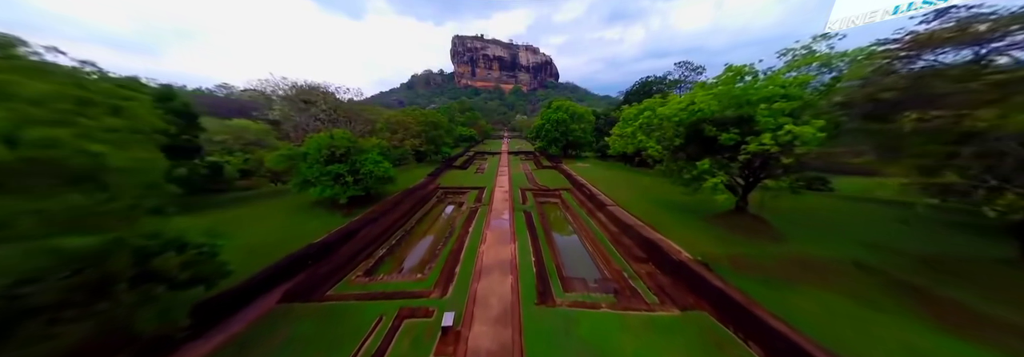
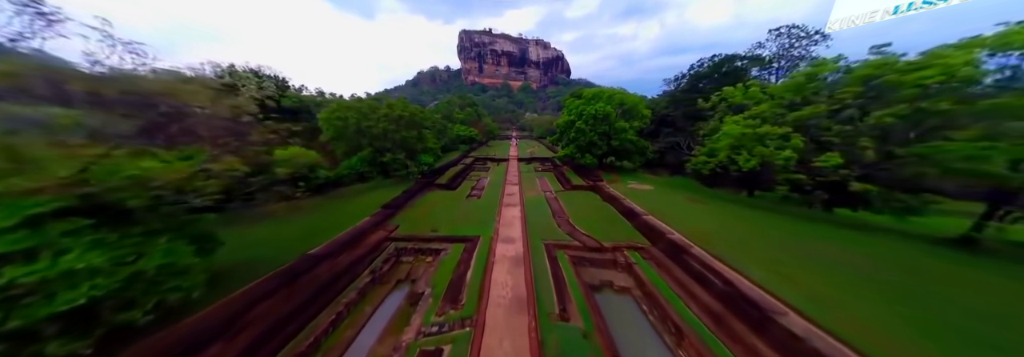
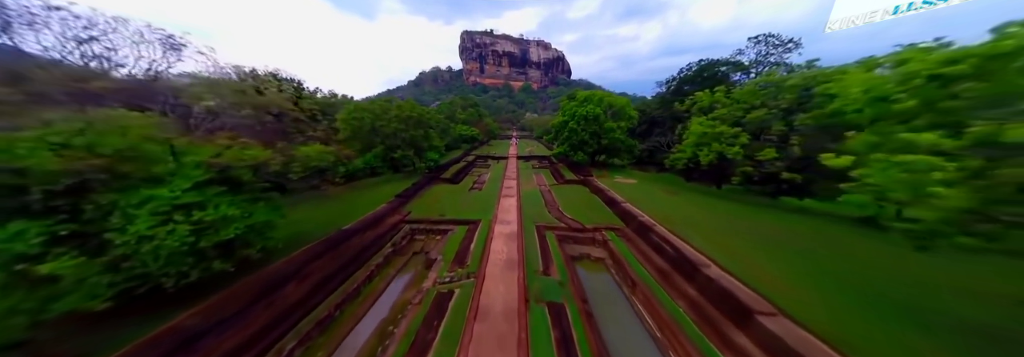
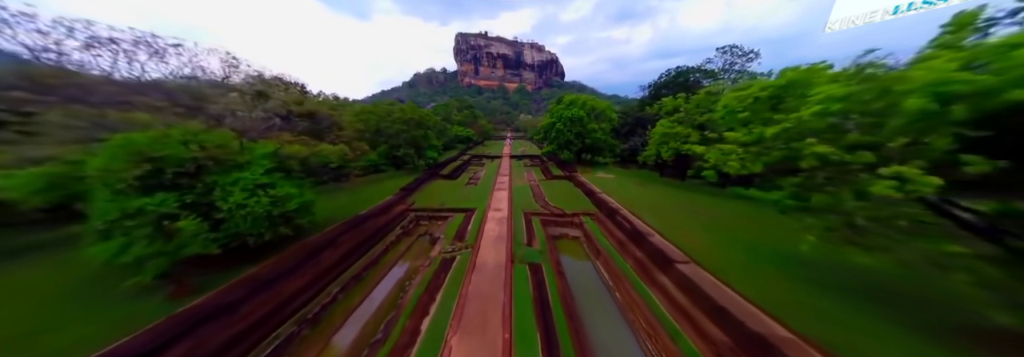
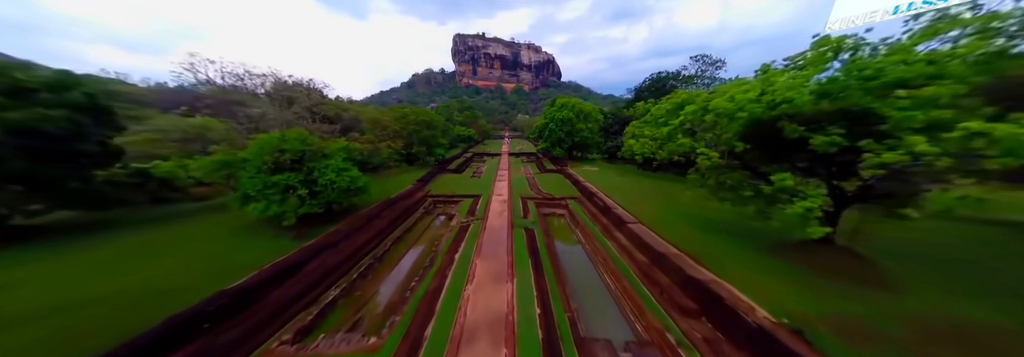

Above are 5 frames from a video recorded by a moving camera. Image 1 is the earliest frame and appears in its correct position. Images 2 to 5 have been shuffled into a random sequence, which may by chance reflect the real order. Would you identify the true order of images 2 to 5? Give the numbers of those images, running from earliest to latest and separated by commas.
5, 4, 3, 2
